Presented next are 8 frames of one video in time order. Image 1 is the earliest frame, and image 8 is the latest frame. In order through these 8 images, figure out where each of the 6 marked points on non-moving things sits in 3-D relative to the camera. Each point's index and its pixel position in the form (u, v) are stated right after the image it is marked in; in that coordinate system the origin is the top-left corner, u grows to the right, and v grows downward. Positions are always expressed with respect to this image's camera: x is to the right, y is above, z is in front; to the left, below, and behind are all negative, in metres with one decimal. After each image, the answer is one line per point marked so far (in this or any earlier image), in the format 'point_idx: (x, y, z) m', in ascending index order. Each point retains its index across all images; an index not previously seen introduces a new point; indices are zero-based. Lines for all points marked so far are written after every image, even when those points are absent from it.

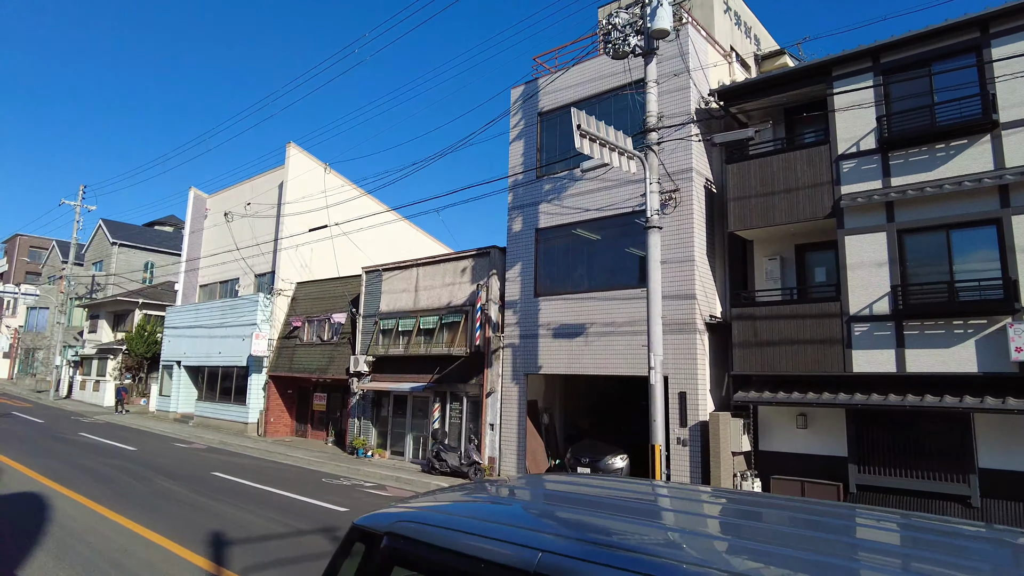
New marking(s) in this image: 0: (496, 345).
0: (-0.4, -1.5, +15.6) m
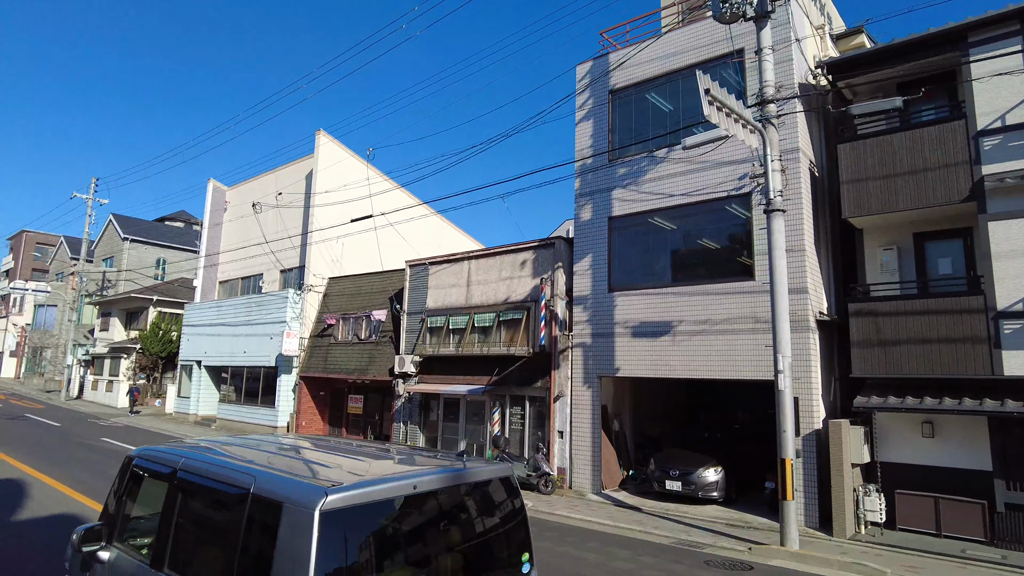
0: (+1.3, -1.4, +14.3) m
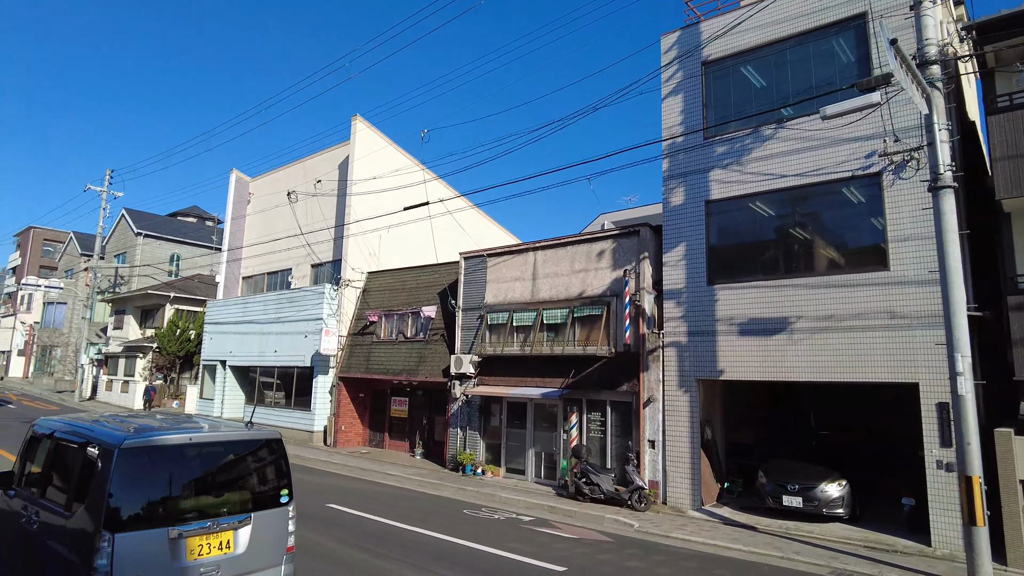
0: (+3.1, -1.2, +12.9) m
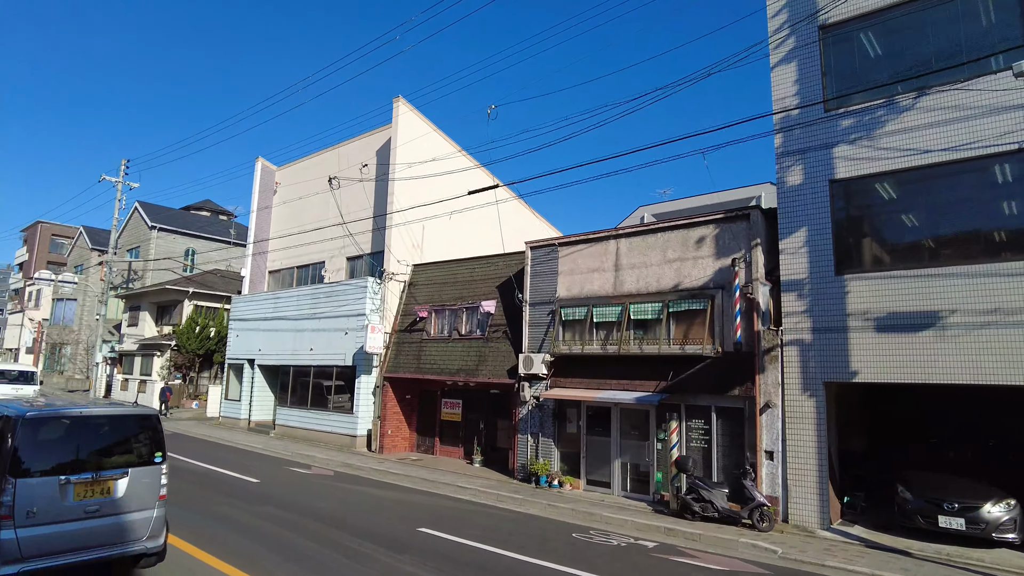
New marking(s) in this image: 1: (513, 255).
0: (+4.9, -1.0, +11.4) m
1: (0.0, +0.9, +16.9) m
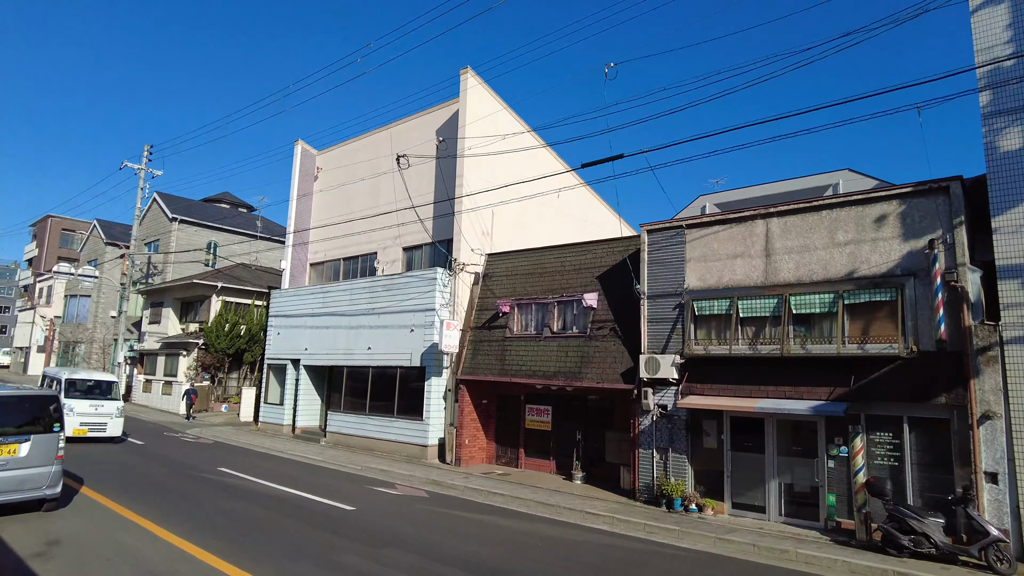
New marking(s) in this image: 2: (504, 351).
0: (+7.5, -0.8, +9.3) m
1: (+2.6, +1.1, +14.8) m
2: (-0.2, -1.7, +15.9) m
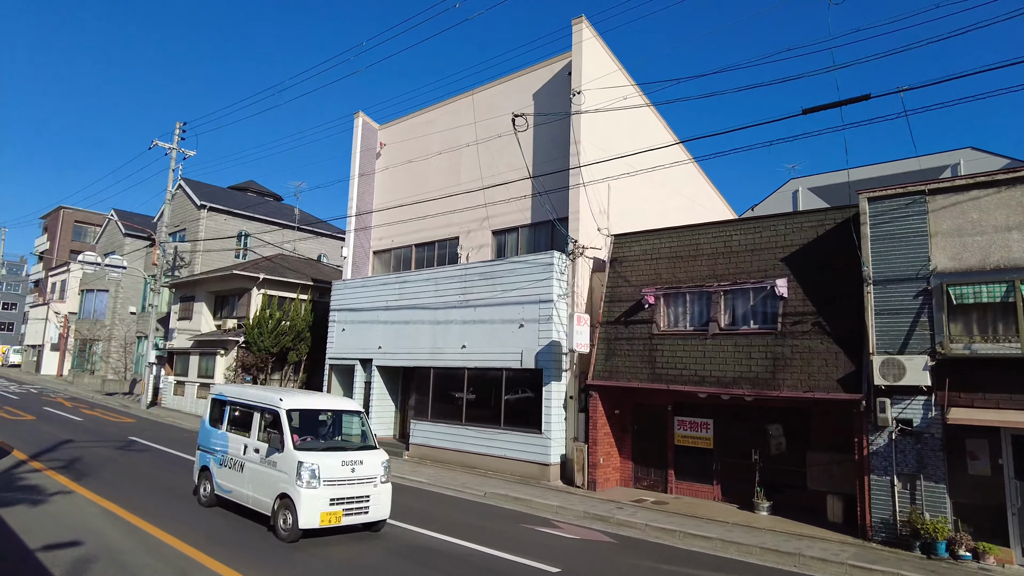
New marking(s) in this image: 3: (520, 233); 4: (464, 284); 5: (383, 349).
0: (+10.7, -0.5, +6.5) m
1: (+5.8, +1.4, +12.0) m
2: (+3.1, -1.4, +13.0) m
3: (+0.2, +1.6, +17.6) m
4: (-1.4, +0.1, +16.8) m
5: (-4.0, -1.9, +18.5) m
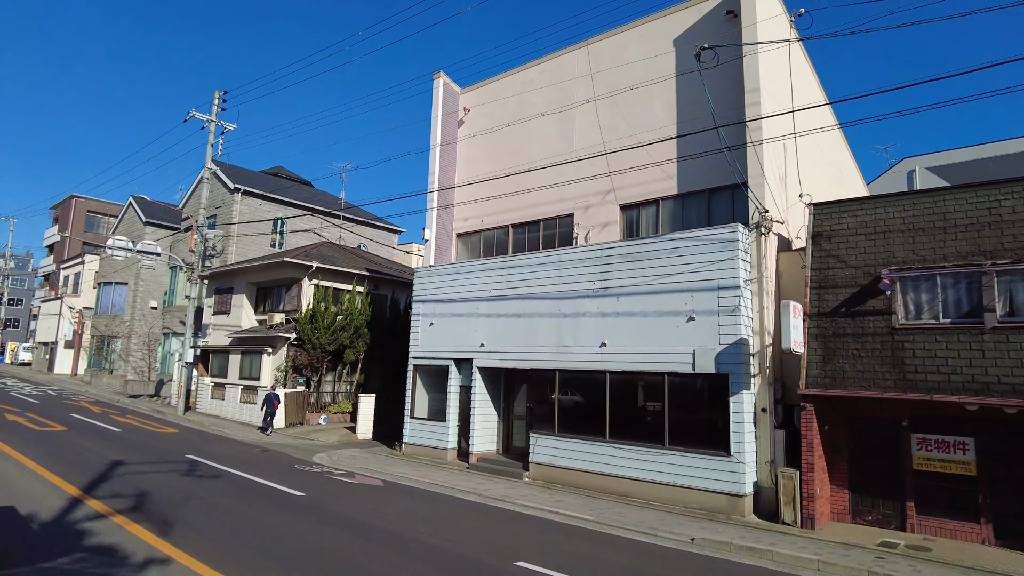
0: (+14.1, -0.2, +3.4) m
1: (+9.2, +1.8, +8.8) m
2: (+6.4, -1.0, +9.9) m
3: (+3.6, +2.0, +14.5) m
4: (+2.0, +0.5, +13.7) m
5: (-0.6, -1.5, +15.4) m
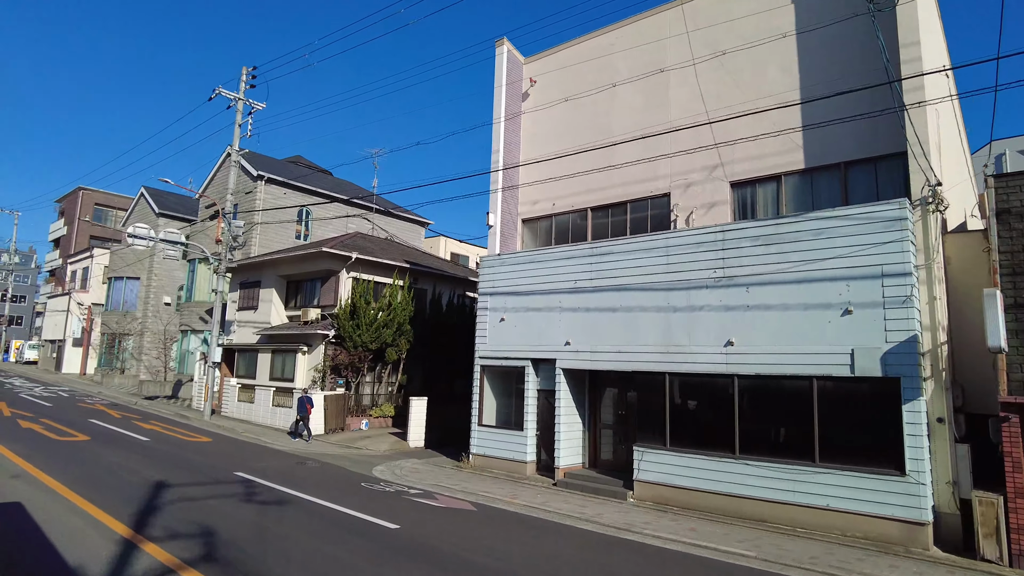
0: (+16.1, -0.1, +1.4) m
1: (+11.2, +2.0, +6.9) m
2: (+8.5, -0.8, +7.9) m
3: (+5.6, +2.2, +12.5) m
4: (+4.0, +0.7, +11.7) m
5: (+1.4, -1.3, +13.5) m
